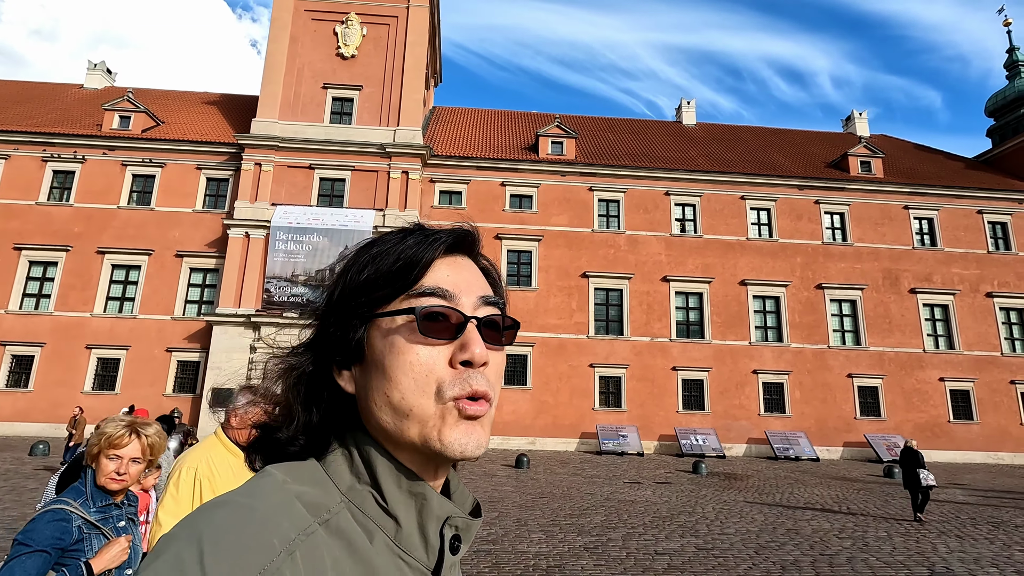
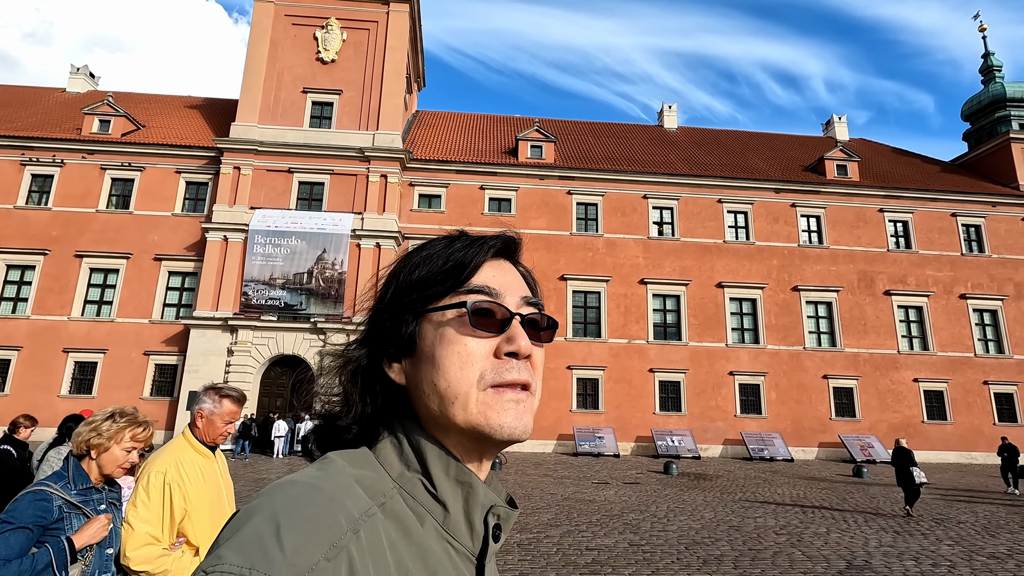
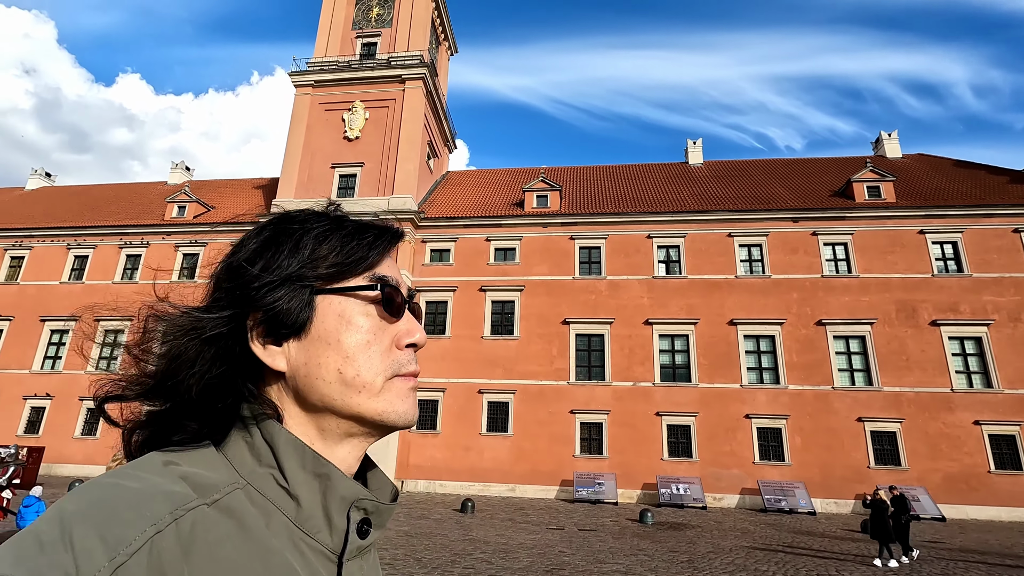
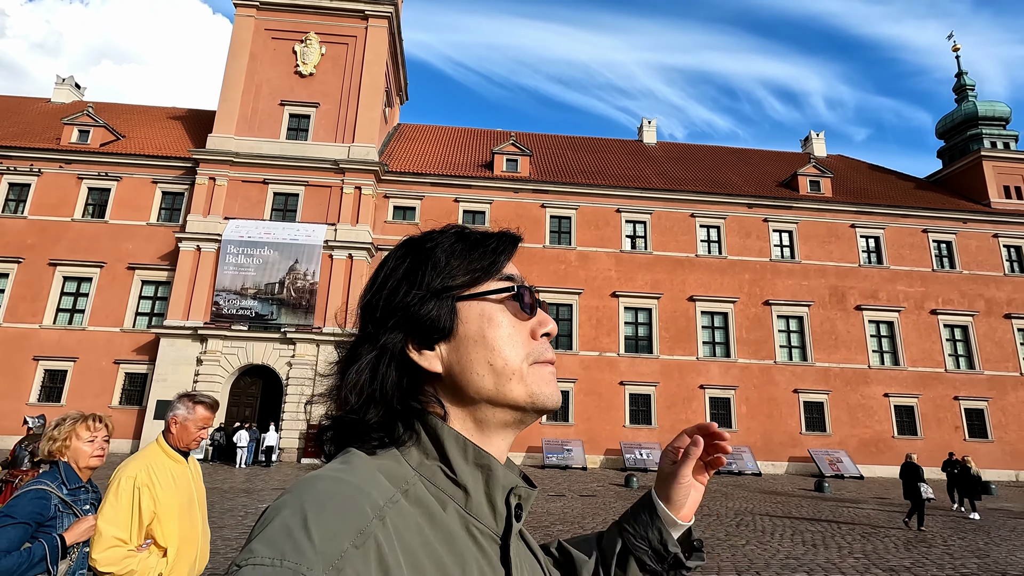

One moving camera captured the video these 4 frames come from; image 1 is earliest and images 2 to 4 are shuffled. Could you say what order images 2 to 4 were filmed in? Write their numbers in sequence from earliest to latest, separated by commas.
2, 4, 3
